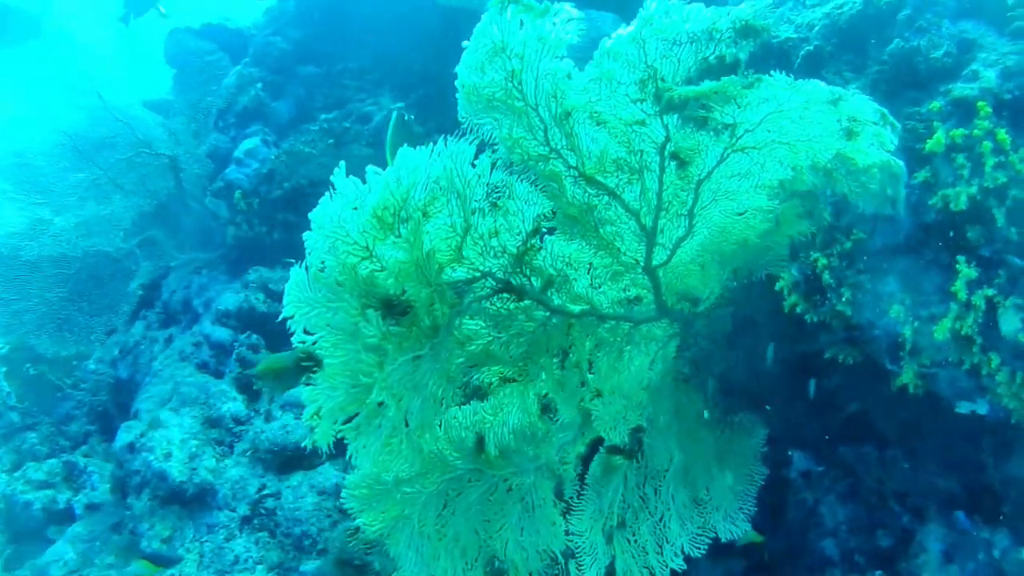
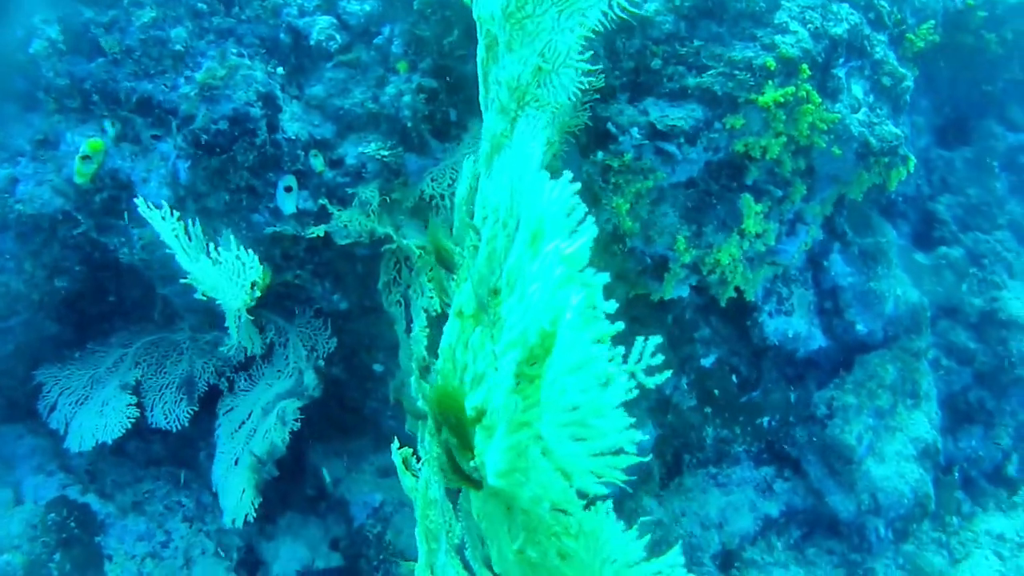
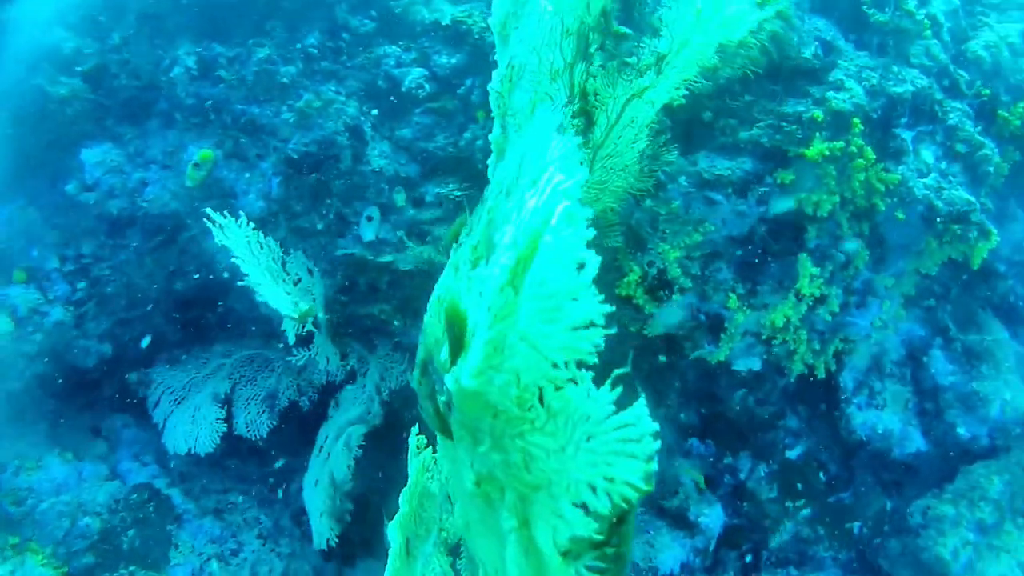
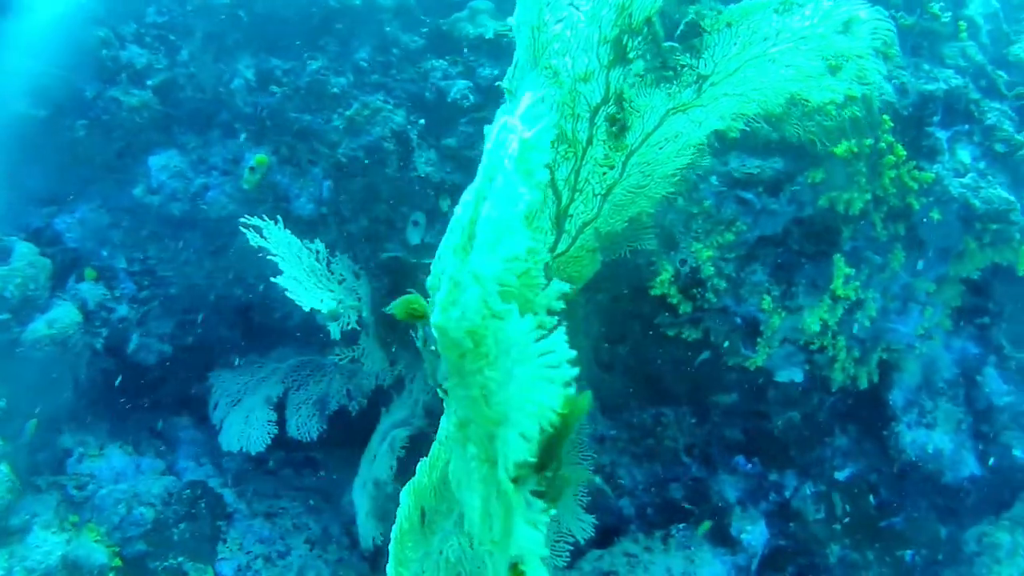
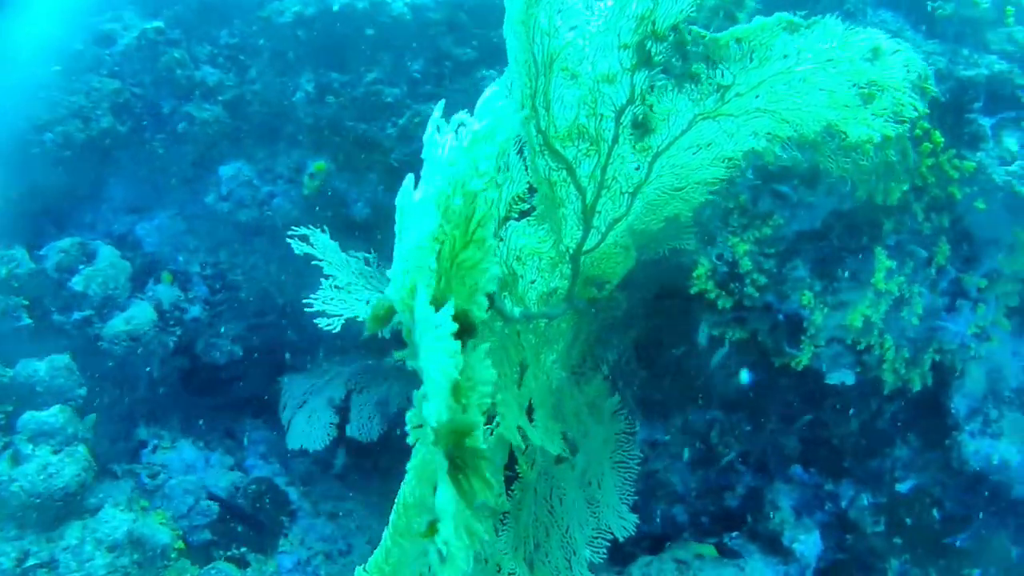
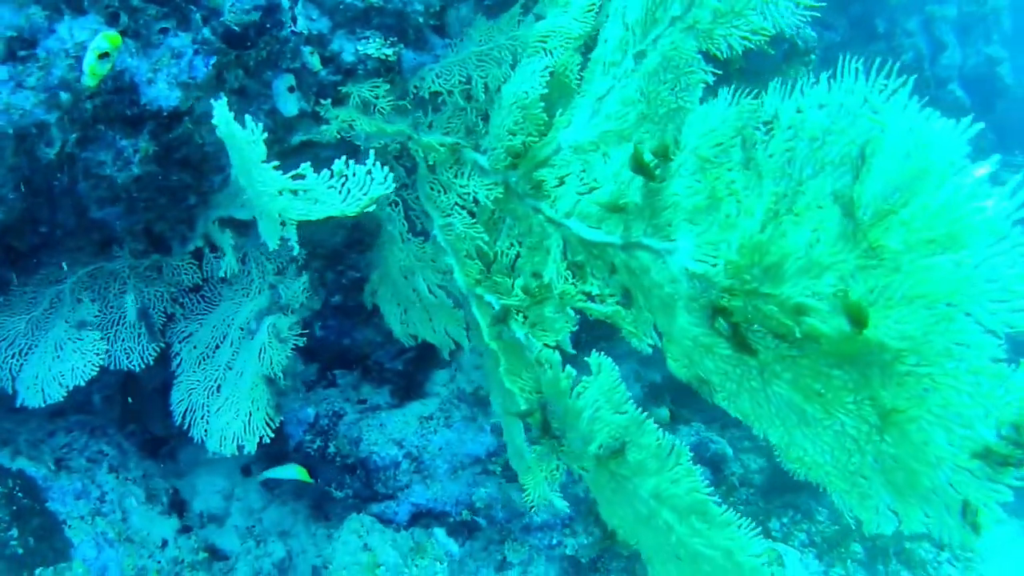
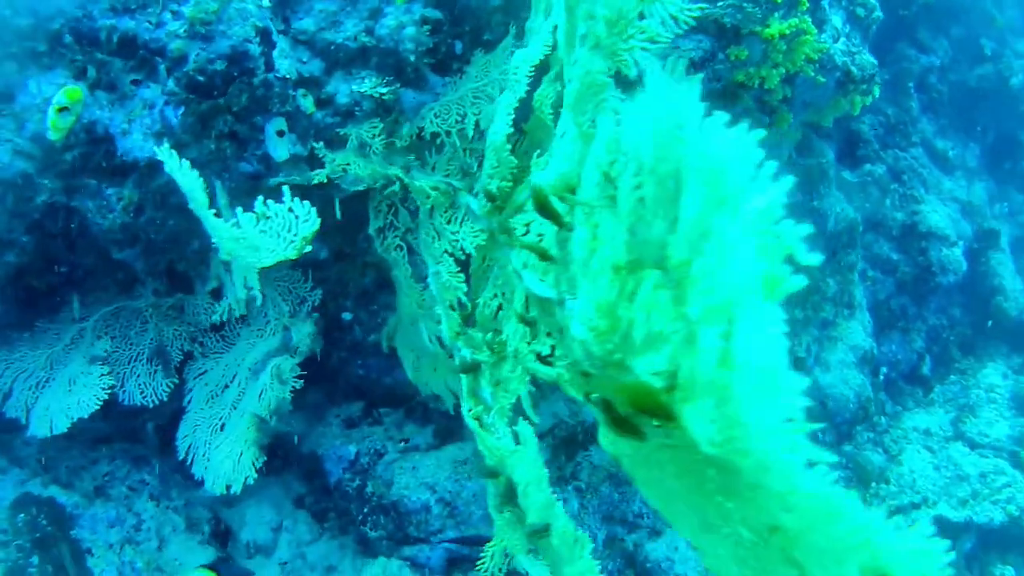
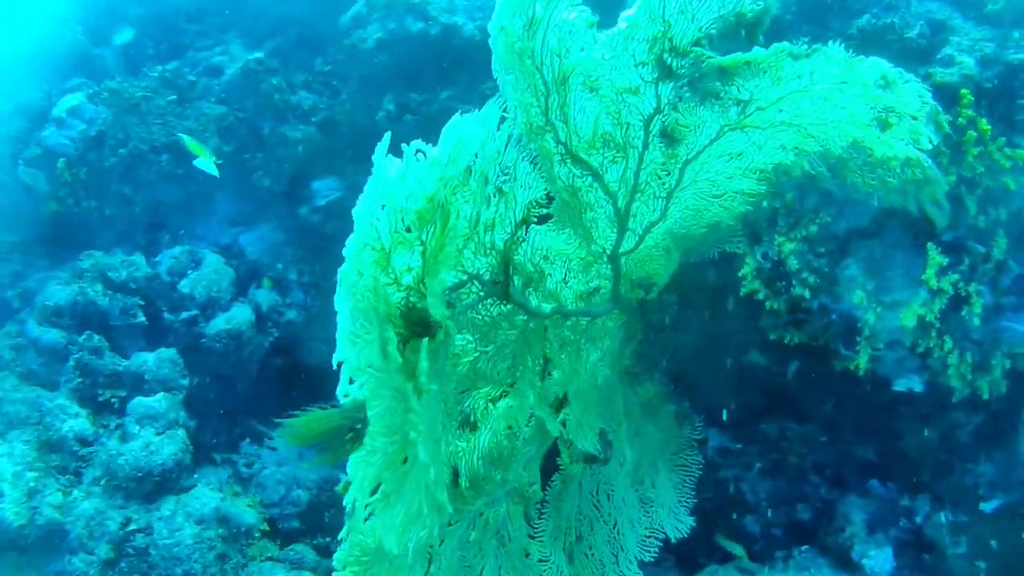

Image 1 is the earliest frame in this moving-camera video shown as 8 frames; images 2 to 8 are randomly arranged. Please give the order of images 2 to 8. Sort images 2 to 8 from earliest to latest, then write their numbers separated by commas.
8, 5, 4, 3, 2, 7, 6
